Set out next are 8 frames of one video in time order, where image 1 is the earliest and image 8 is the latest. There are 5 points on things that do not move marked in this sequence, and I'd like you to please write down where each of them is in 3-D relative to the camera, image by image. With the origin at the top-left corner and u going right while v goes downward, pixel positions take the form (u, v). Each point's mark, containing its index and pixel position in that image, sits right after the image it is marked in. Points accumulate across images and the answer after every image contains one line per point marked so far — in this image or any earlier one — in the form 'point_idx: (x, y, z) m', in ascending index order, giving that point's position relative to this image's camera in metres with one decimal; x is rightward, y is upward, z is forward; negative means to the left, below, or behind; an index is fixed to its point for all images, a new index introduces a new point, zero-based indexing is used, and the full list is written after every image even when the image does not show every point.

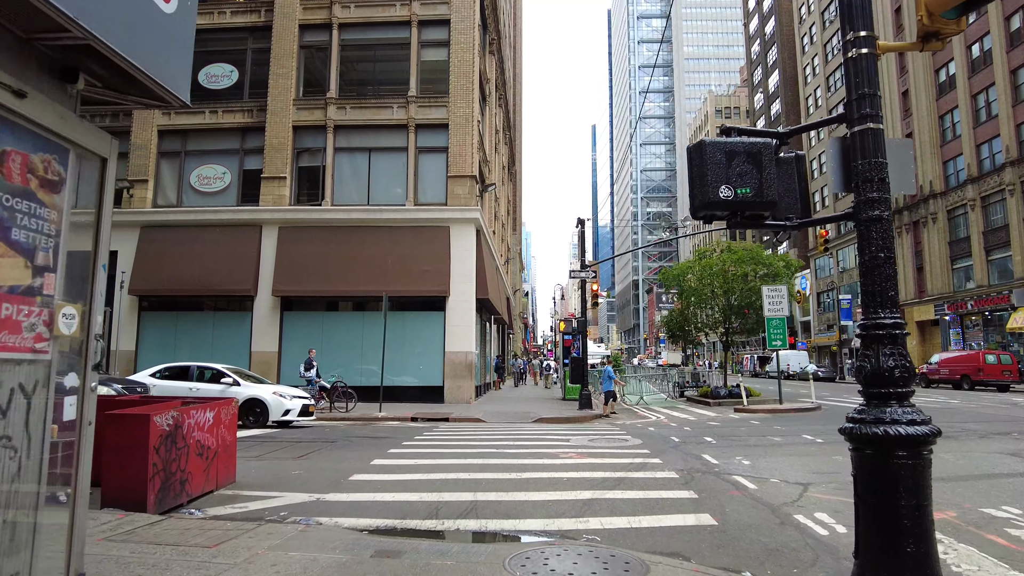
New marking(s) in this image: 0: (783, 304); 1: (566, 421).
0: (+7.7, -0.4, +18.4) m
1: (+1.4, -3.4, +16.9) m
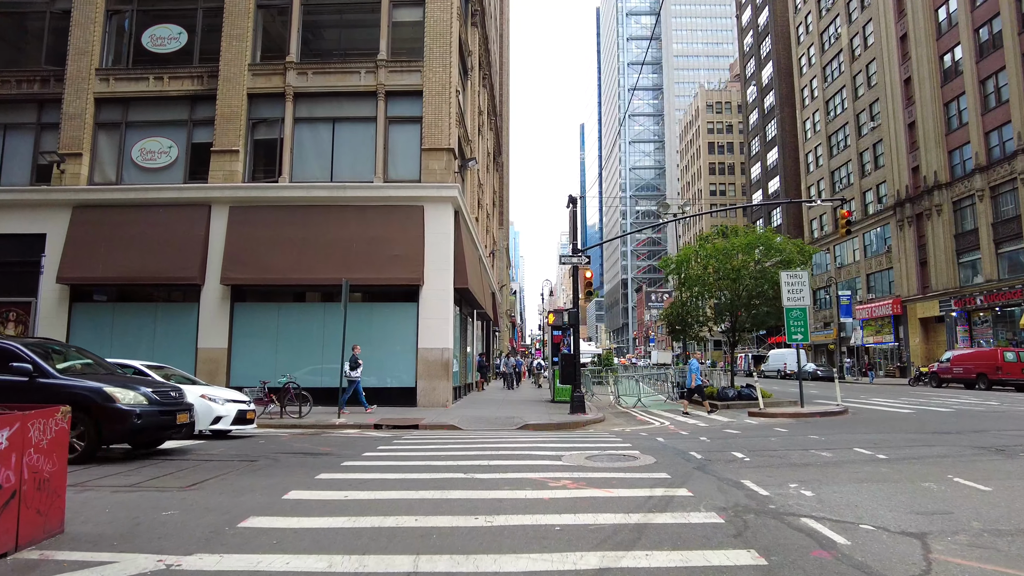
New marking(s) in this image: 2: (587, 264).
0: (+7.2, -0.1, +16.1) m
1: (+1.0, -3.1, +14.5) m
2: (+2.2, +0.7, +19.0) m
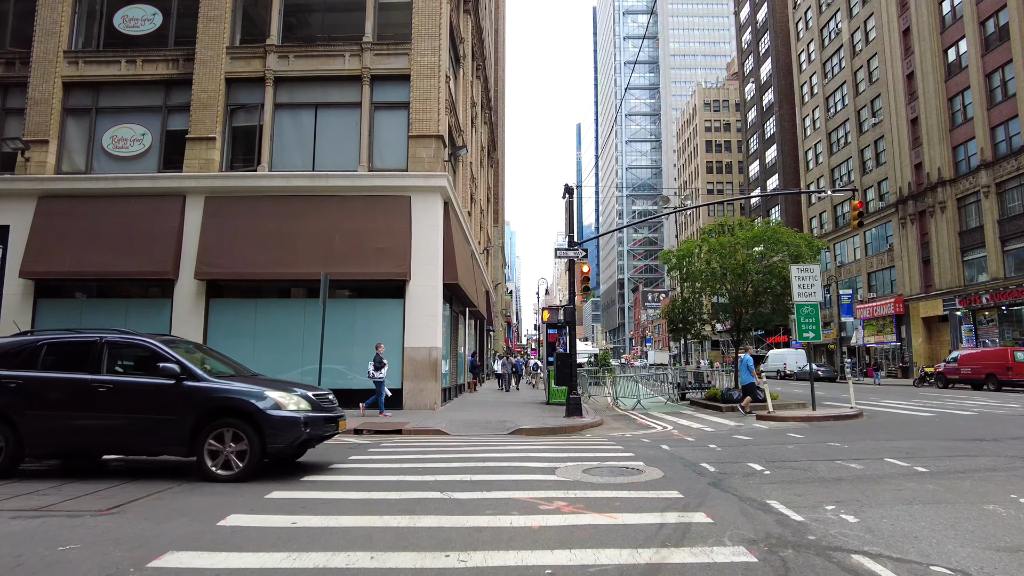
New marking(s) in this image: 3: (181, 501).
0: (+7.0, 0.0, +15.1) m
1: (+0.8, -3.0, +13.4) m
2: (+2.0, +0.8, +17.9) m
3: (-3.0, -1.9, +5.9) m
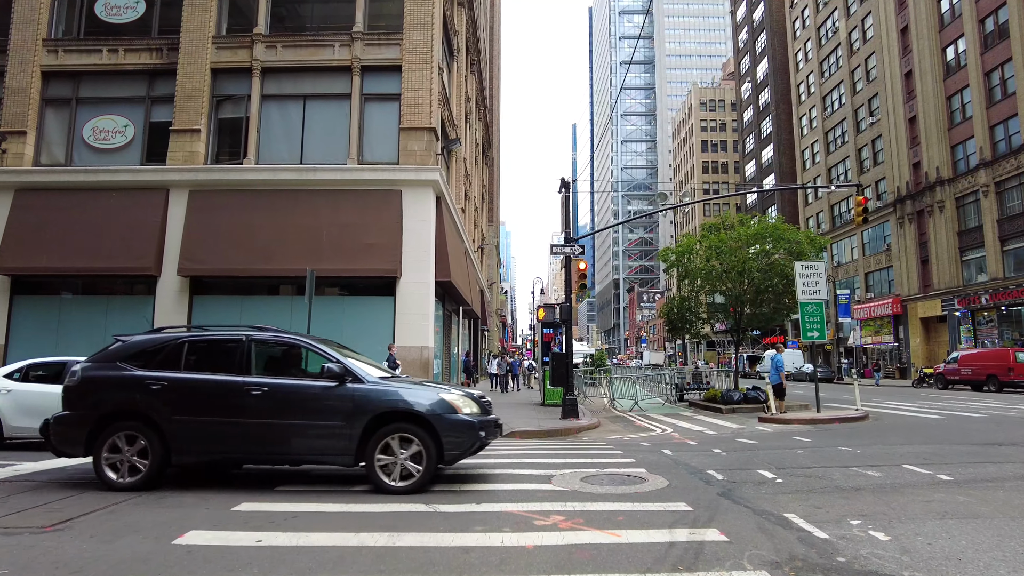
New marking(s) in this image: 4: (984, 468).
0: (+6.9, +0.1, +14.6) m
1: (+0.7, -2.9, +12.9) m
2: (+1.8, +0.9, +17.4) m
3: (-3.0, -1.8, +5.4) m
4: (+5.1, -1.9, +7.1) m
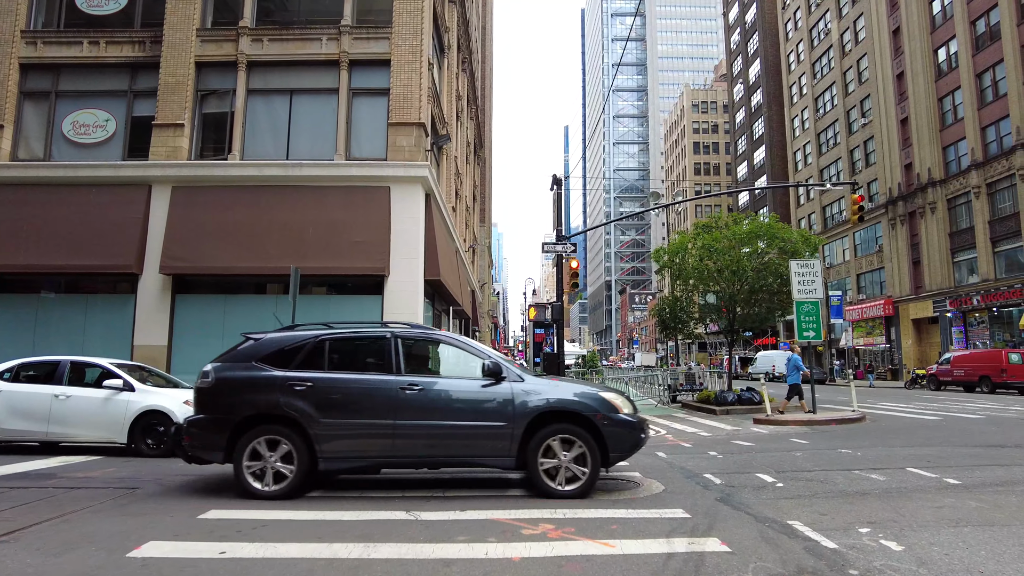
0: (+6.7, +0.1, +14.4) m
1: (+0.5, -2.9, +12.6) m
2: (+1.6, +0.9, +17.1) m
3: (-3.1, -1.8, +5.0) m
4: (+5.0, -1.9, +6.8) m
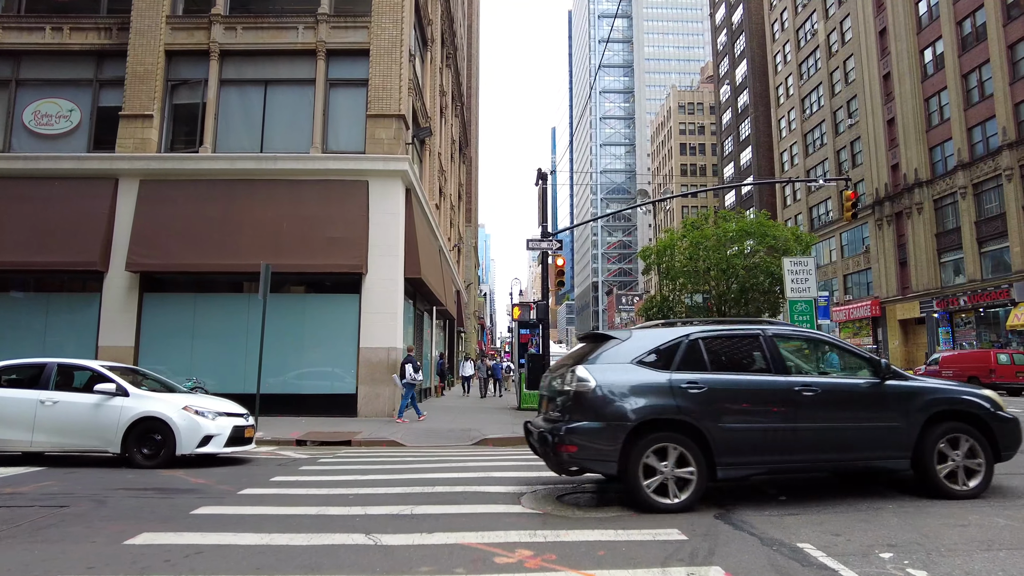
0: (+6.3, +0.1, +13.9) m
1: (+0.1, -2.8, +12.0) m
2: (+1.2, +0.9, +16.5) m
3: (-3.3, -1.7, +4.3) m
4: (+4.8, -1.9, +6.3) m
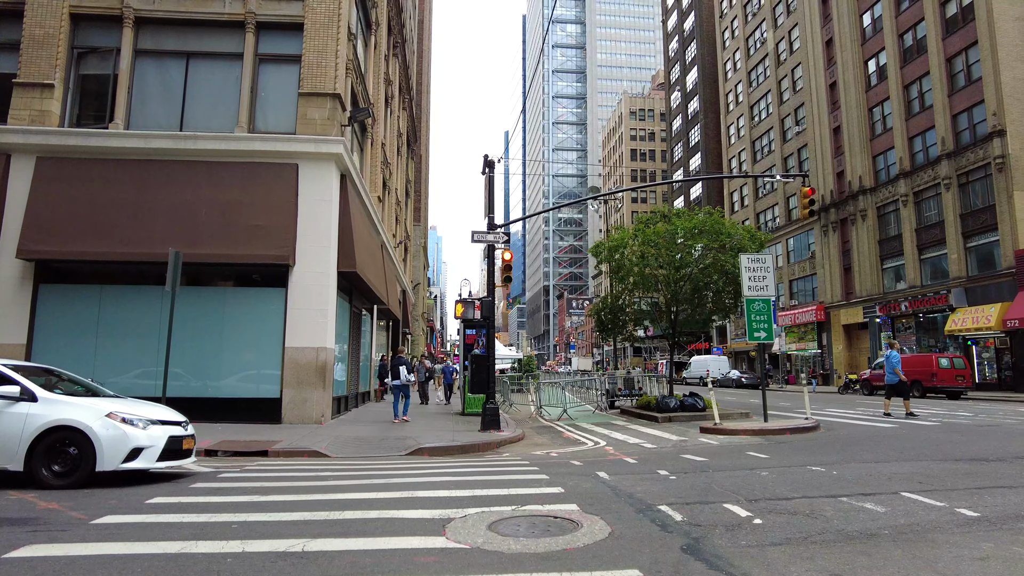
0: (+5.2, +0.1, +13.3) m
1: (-0.9, -2.7, +10.8) m
2: (-0.2, +1.0, +15.5) m
3: (-3.7, -1.5, +3.0) m
4: (+4.2, -1.8, +5.5) m
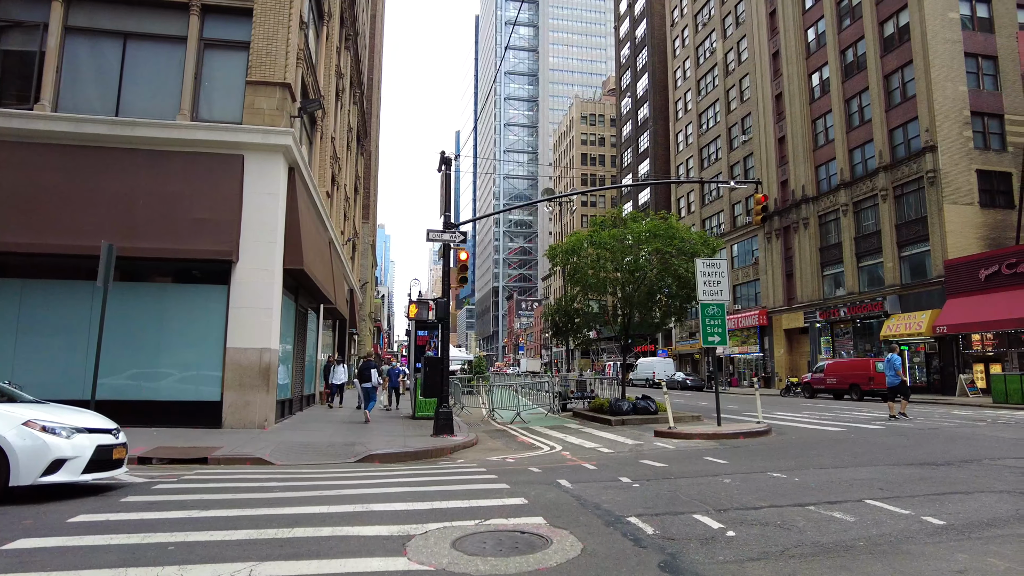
0: (+4.3, 0.0, +13.4) m
1: (-1.6, -2.7, +10.5) m
2: (-1.2, +1.0, +15.2) m
3: (-3.8, -1.5, +2.4) m
4: (+3.8, -1.8, +5.6) m
